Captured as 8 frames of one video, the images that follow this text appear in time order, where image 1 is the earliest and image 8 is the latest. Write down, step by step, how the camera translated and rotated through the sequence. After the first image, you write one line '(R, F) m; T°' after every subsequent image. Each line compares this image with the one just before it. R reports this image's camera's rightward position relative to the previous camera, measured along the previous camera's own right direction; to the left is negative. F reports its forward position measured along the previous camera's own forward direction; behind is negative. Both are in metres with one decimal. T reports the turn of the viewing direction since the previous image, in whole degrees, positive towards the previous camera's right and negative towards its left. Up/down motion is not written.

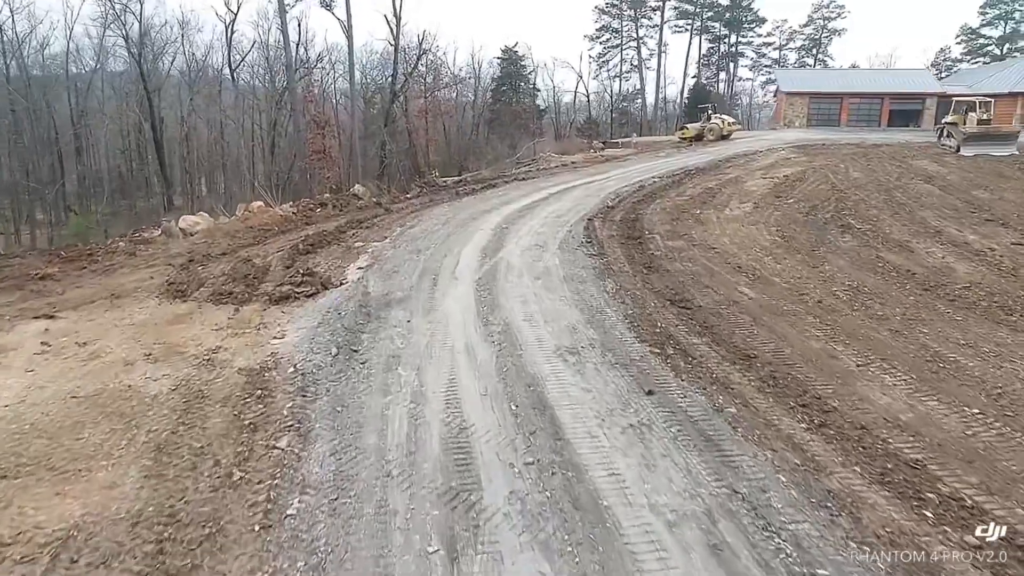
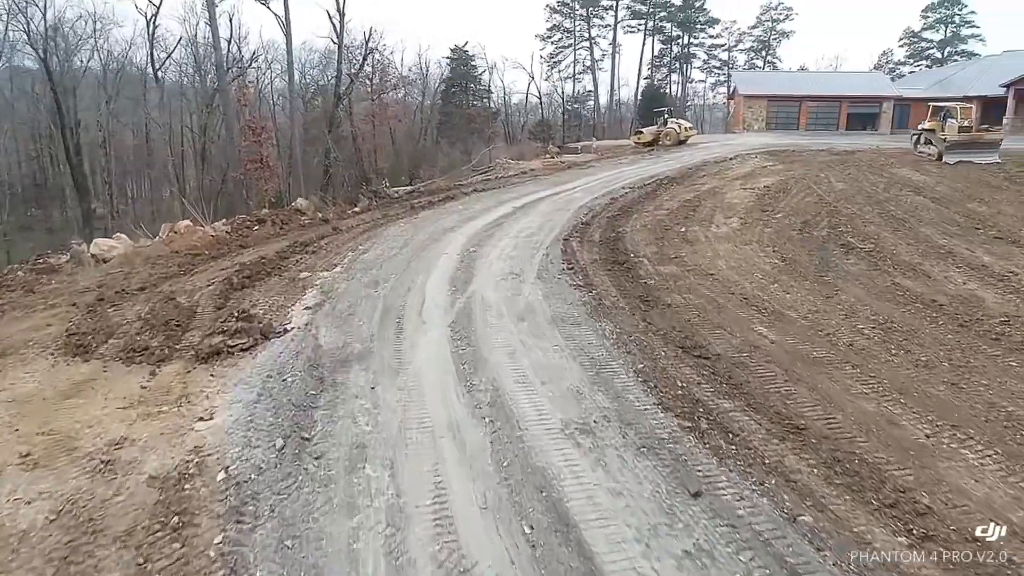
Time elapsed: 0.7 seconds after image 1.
(-0.4, +1.5) m; +4°
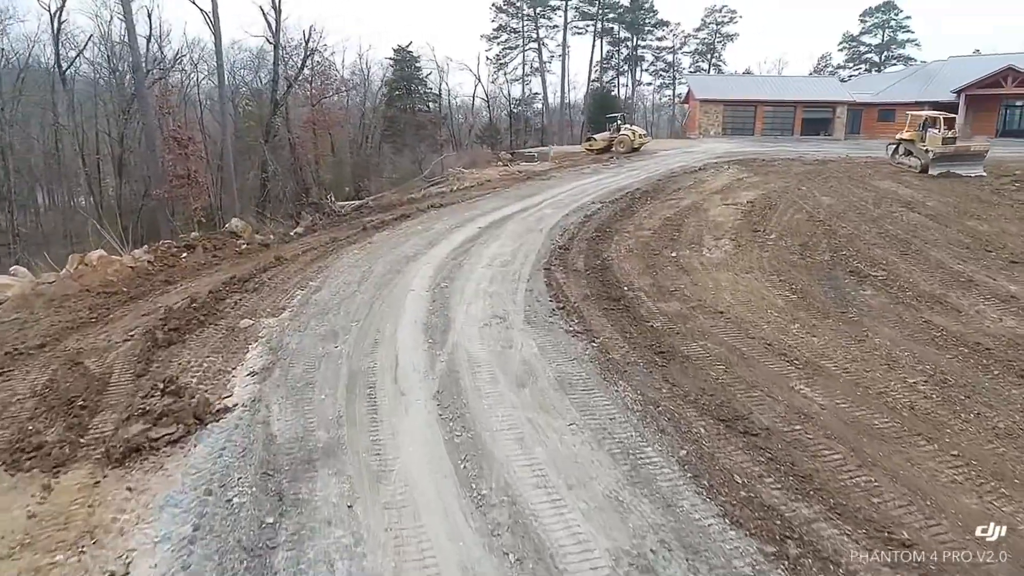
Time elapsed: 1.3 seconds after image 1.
(-0.5, +1.5) m; +5°
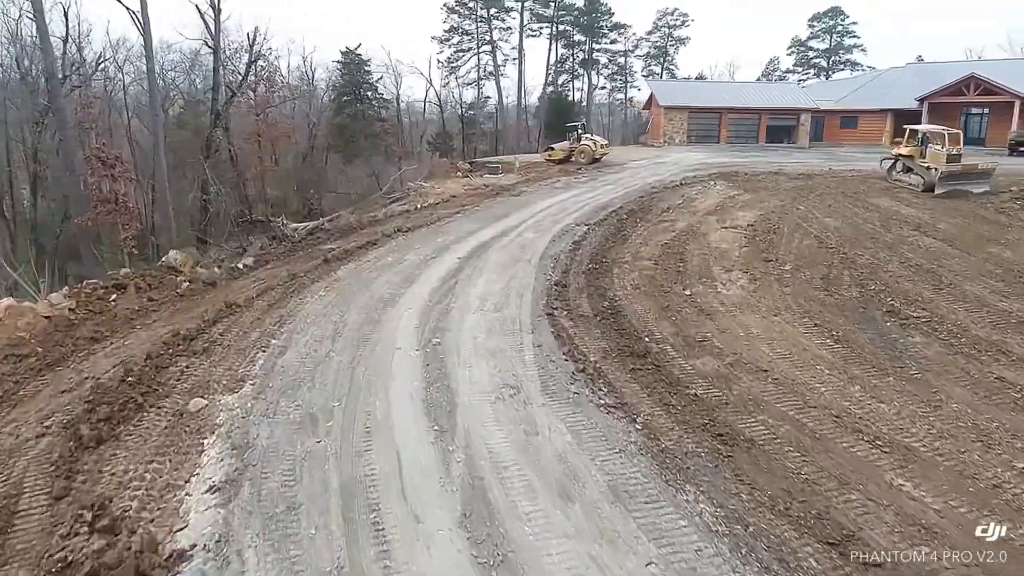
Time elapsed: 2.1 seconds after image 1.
(-0.7, +1.5) m; +5°
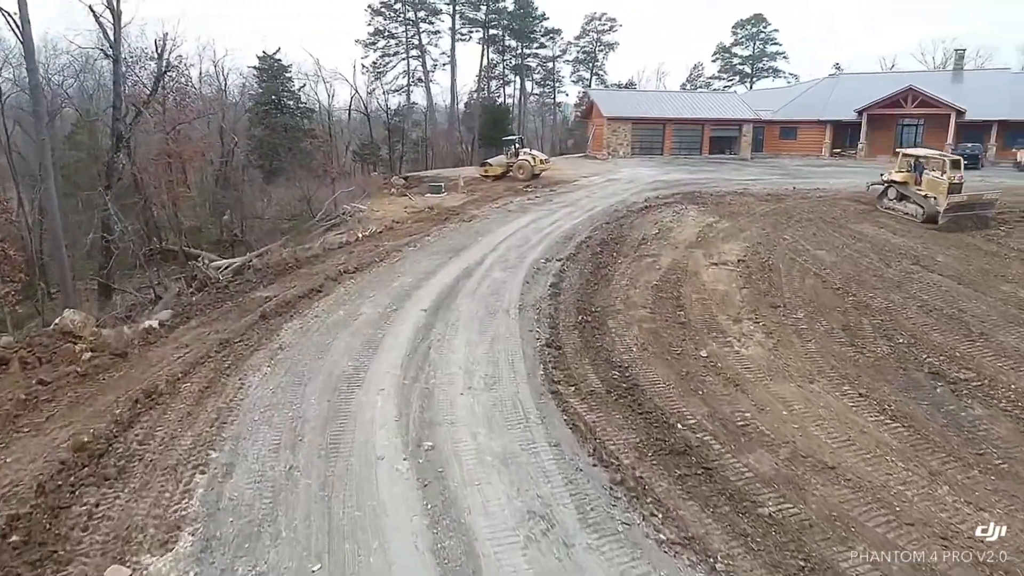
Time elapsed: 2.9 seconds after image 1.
(-0.8, +1.7) m; +7°
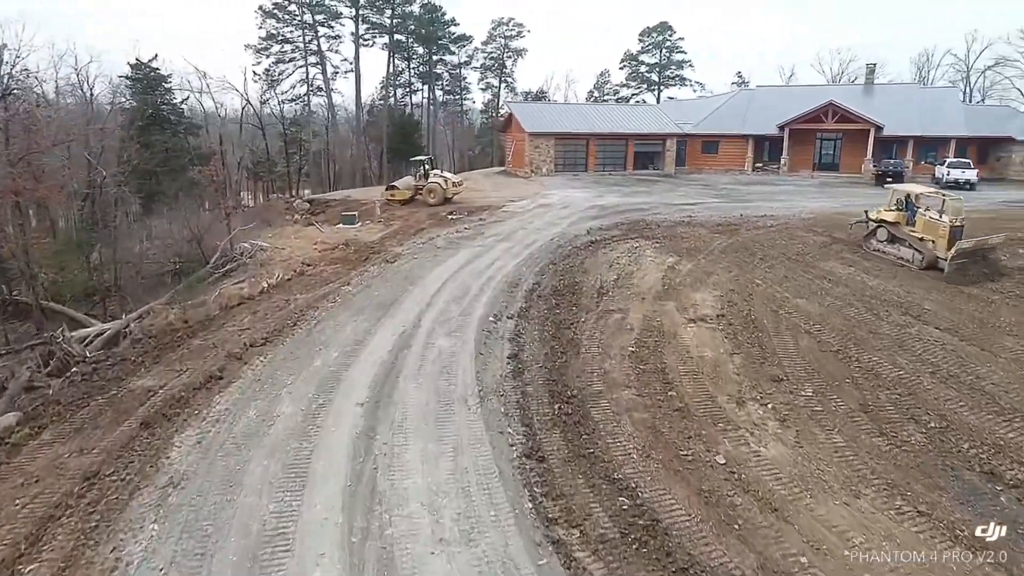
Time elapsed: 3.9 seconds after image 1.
(-0.7, +2.0) m; +8°
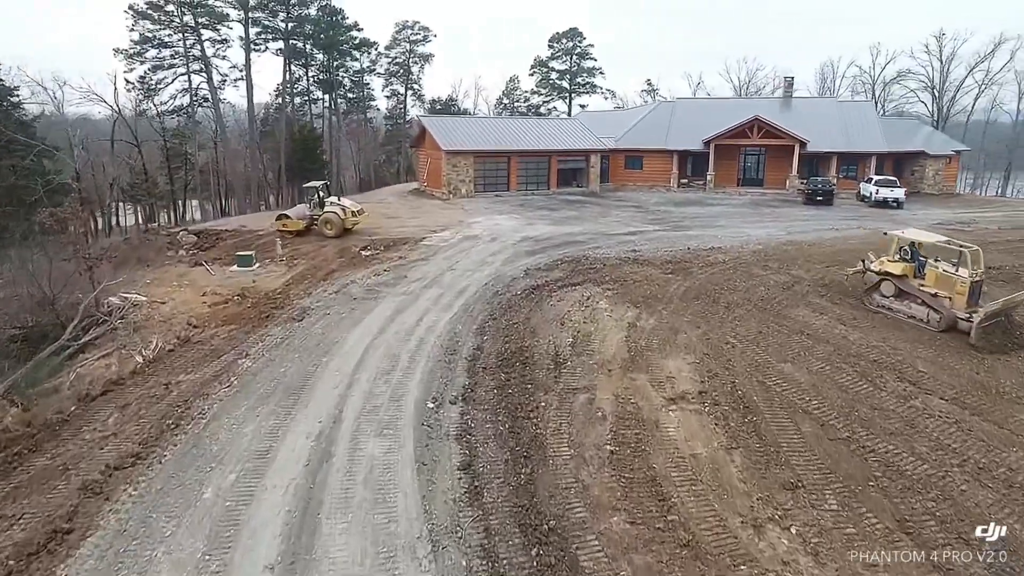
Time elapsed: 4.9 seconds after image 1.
(-0.4, +2.0) m; +8°
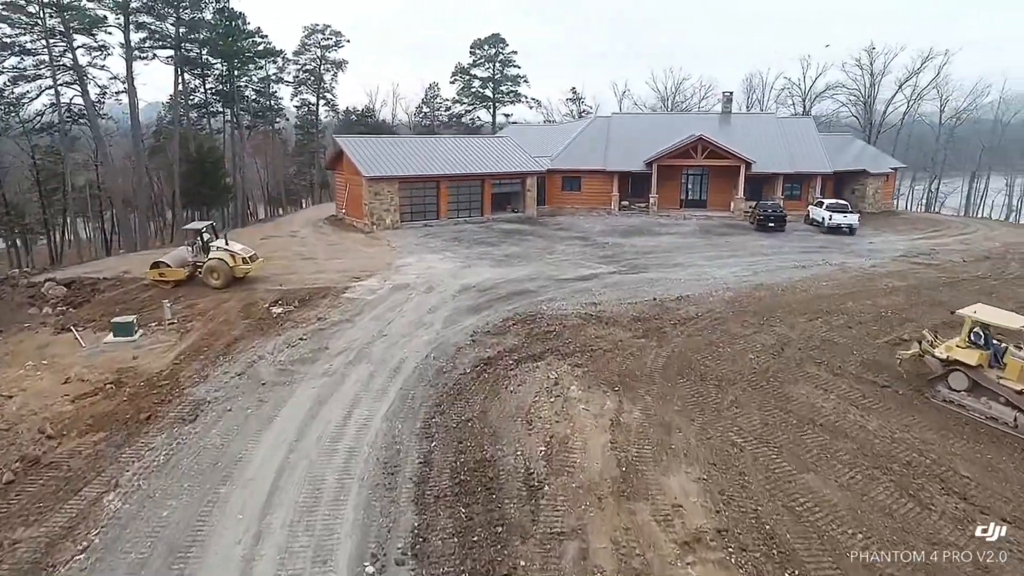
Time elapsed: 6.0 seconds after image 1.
(-0.4, +2.3) m; +7°
